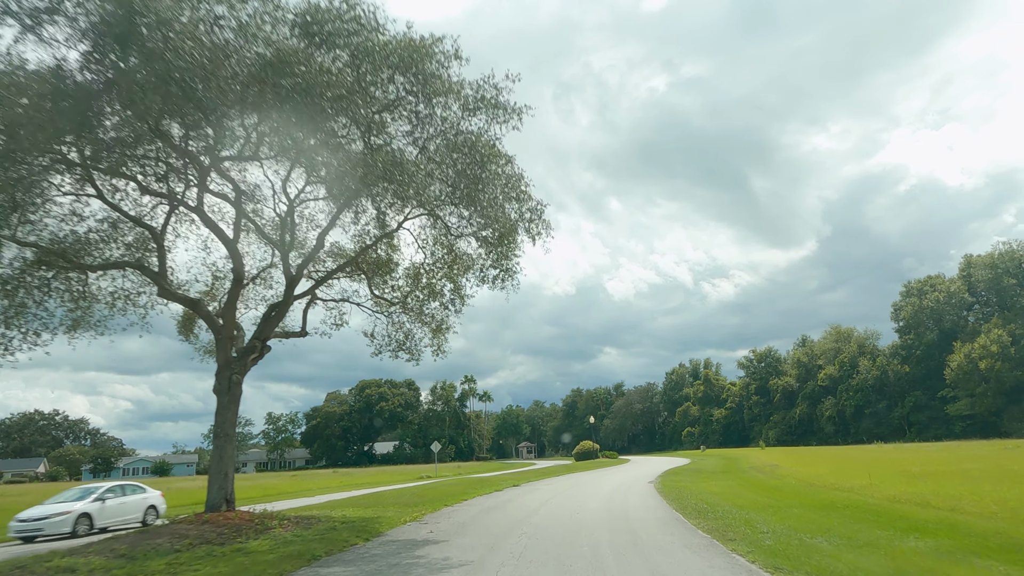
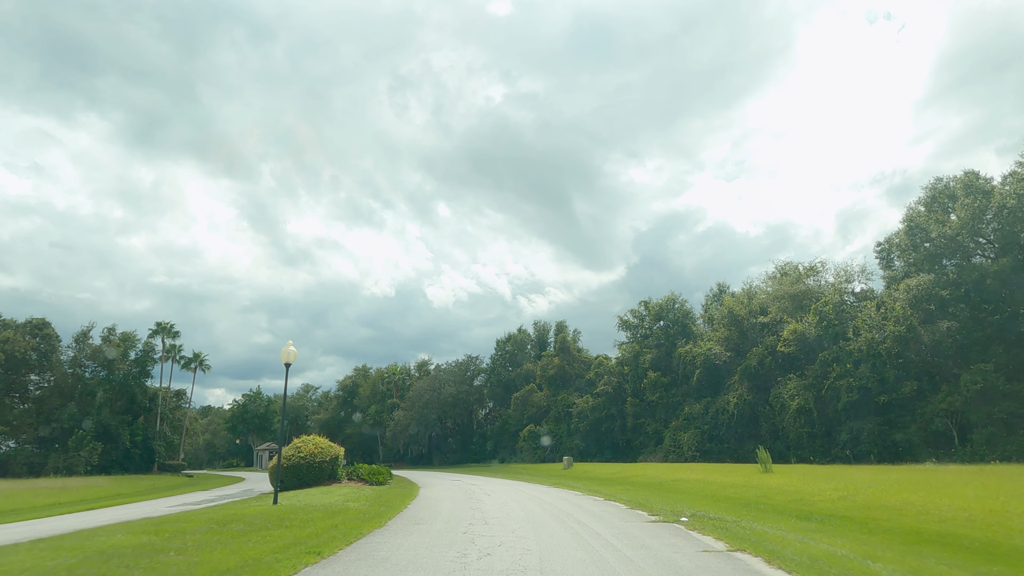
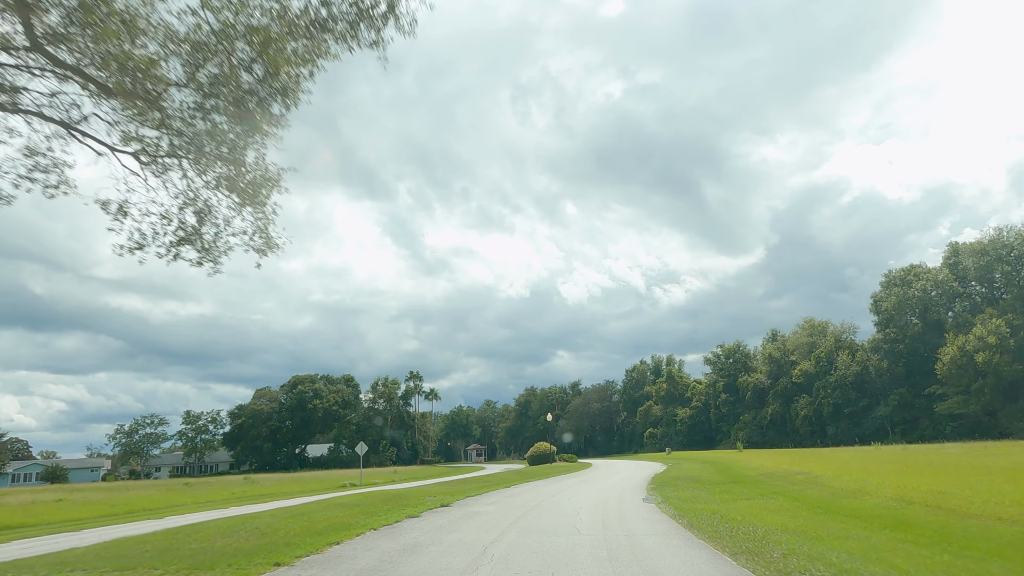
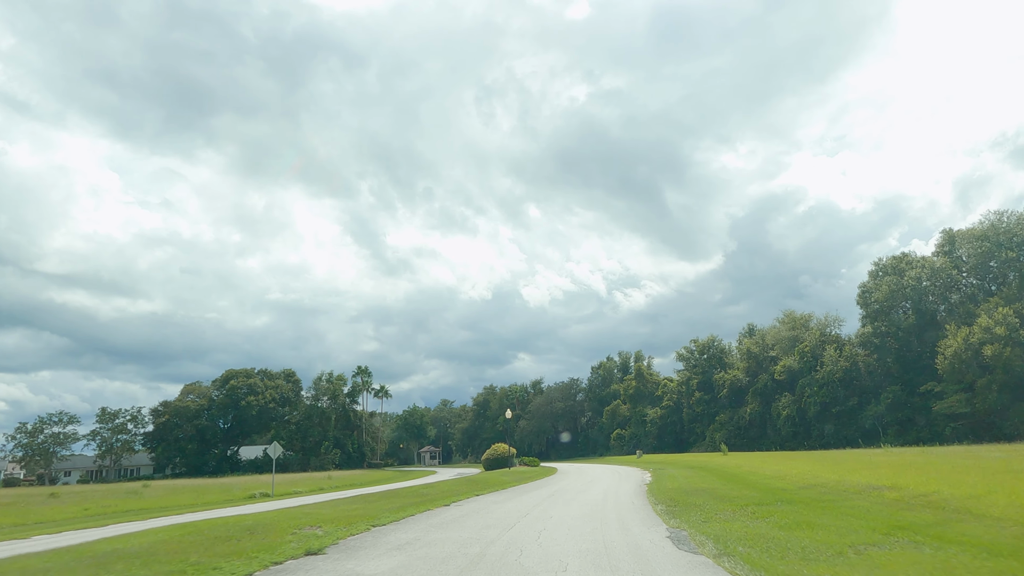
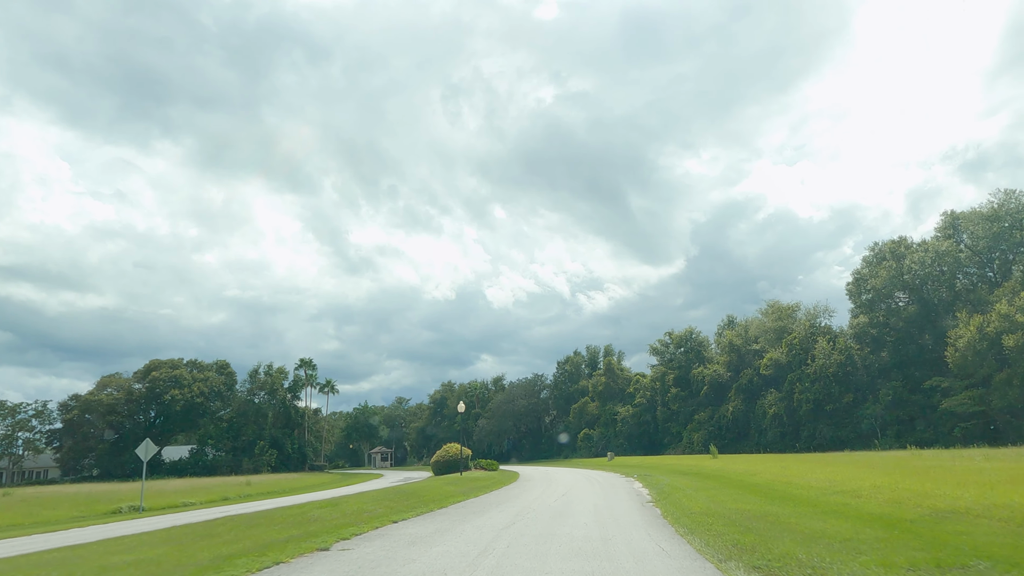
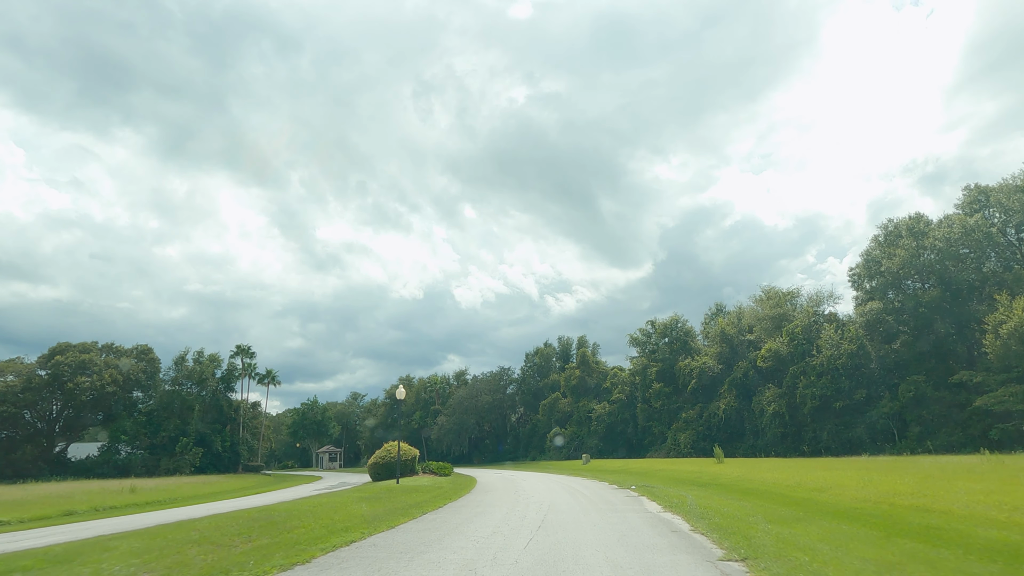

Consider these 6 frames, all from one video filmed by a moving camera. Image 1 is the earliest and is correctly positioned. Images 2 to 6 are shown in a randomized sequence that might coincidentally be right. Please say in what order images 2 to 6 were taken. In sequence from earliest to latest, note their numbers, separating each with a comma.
3, 4, 5, 6, 2
